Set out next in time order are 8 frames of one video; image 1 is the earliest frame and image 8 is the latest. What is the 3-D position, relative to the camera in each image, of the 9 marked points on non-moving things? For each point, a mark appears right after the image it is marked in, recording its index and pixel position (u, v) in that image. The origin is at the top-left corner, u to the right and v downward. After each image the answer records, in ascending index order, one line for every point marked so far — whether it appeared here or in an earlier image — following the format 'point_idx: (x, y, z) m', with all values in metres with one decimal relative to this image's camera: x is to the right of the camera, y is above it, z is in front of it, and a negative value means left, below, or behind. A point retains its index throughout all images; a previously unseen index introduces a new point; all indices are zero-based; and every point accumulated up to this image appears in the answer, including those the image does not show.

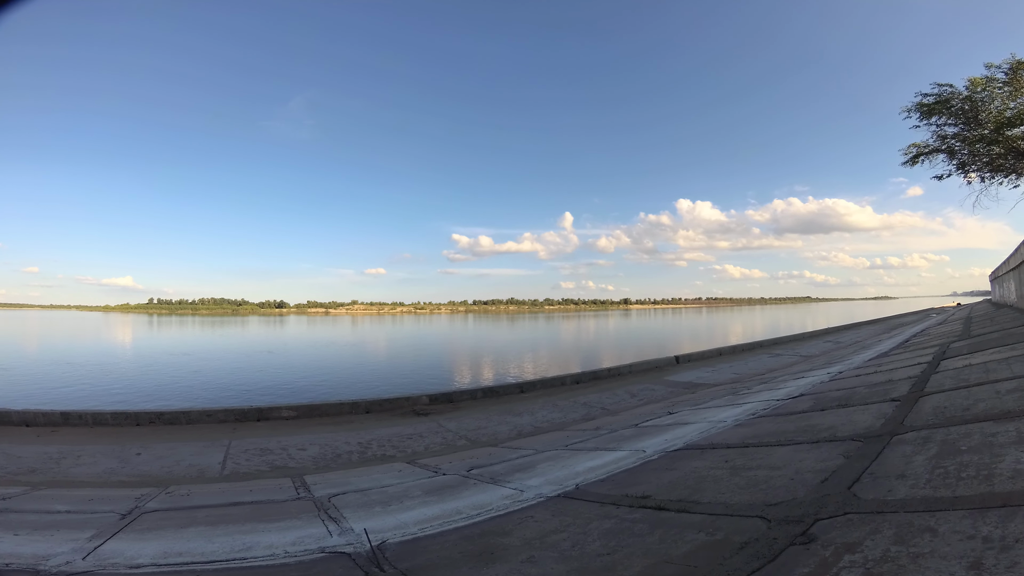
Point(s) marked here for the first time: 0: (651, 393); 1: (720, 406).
0: (+3.9, -2.9, +12.9) m
1: (+3.5, -2.0, +7.9) m
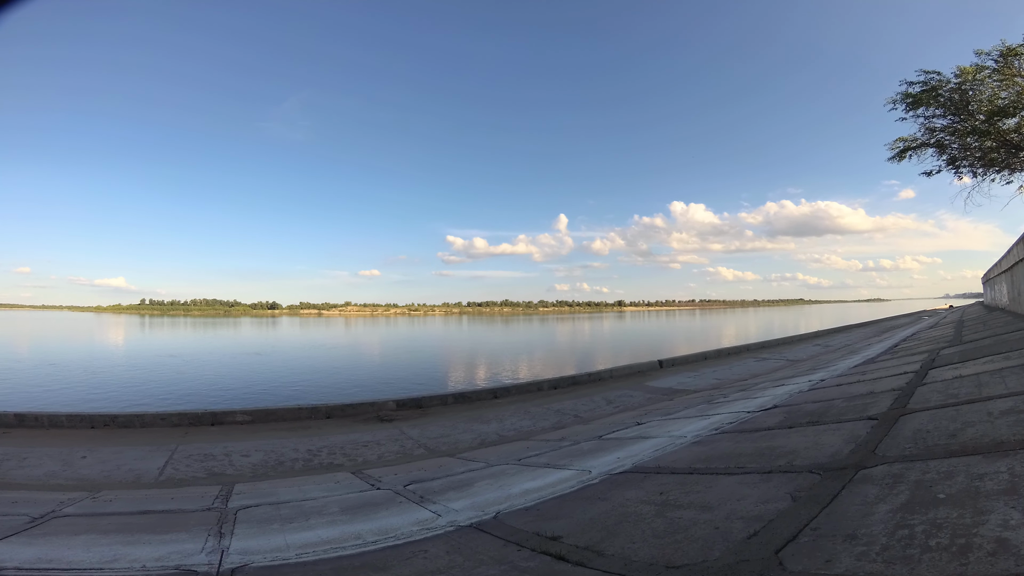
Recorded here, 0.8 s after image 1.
0: (+3.1, -2.9, +12.3) m
1: (+2.8, -2.0, +7.4) m
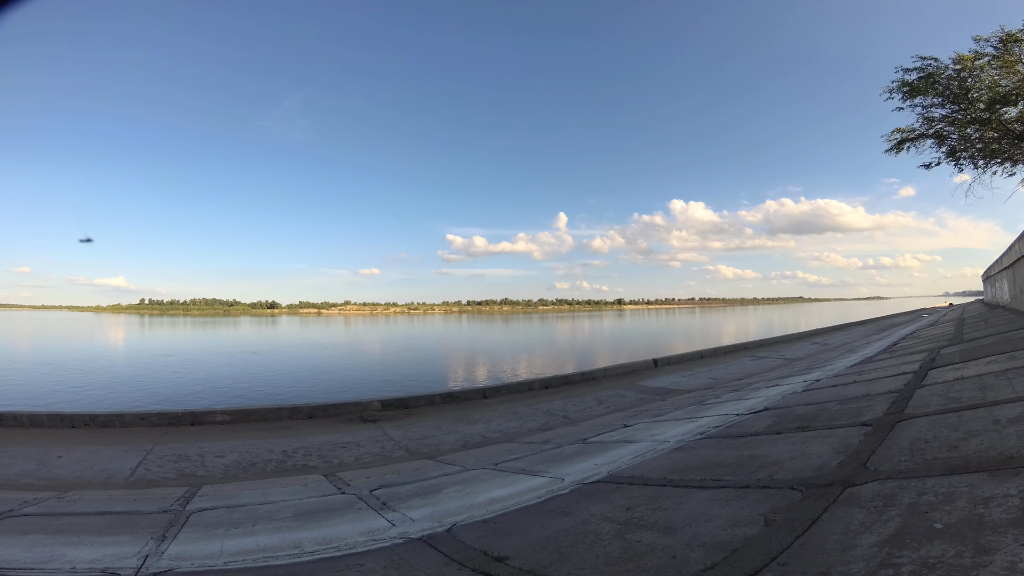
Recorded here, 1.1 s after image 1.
0: (+4.1, -2.9, +13.2) m
1: (+3.8, -2.0, +8.3) m
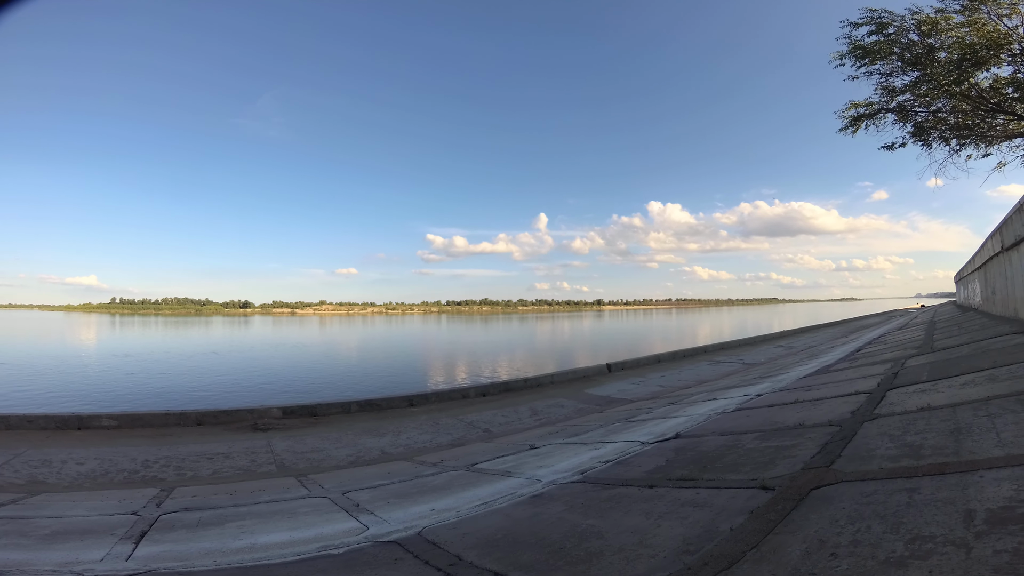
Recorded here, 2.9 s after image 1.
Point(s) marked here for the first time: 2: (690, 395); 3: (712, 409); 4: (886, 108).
0: (+2.3, -2.9, +12.1) m
1: (+2.1, -2.0, +7.1) m
2: (+3.7, -2.2, +10.0) m
3: (+3.0, -1.8, +7.0) m
4: (+7.3, +3.4, +9.3) m
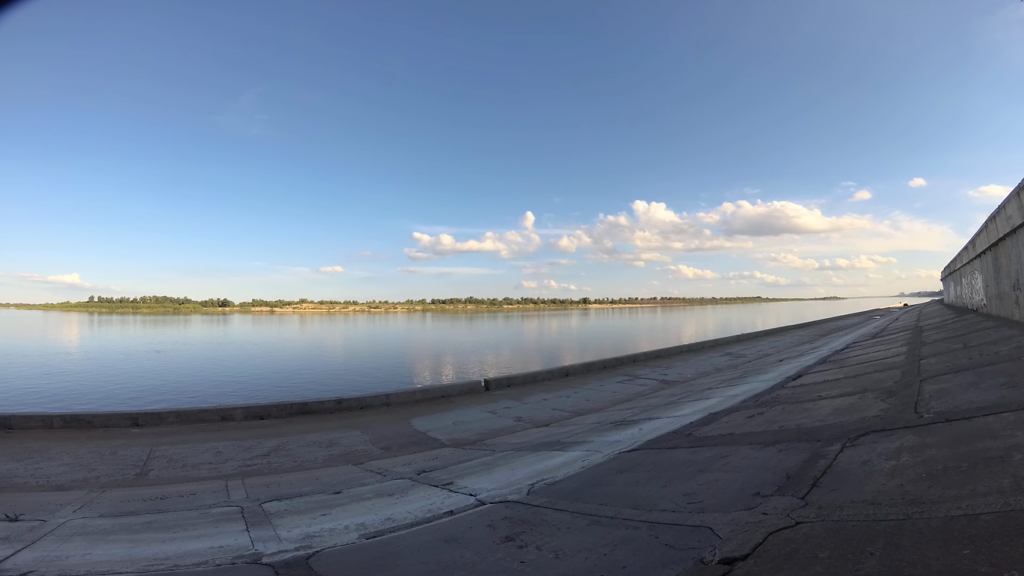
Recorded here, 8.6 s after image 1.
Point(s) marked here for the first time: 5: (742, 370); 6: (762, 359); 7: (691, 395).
0: (+2.5, -2.9, +12.8) m
1: (+2.5, -2.0, +7.8) m
2: (+4.0, -2.2, +10.7) m
3: (+3.4, -1.8, +7.7) m
4: (+7.6, +3.4, +10.1) m
5: (+6.9, -2.5, +14.3) m
6: (+9.3, -2.7, +17.9) m
7: (+3.2, -2.0, +8.8) m
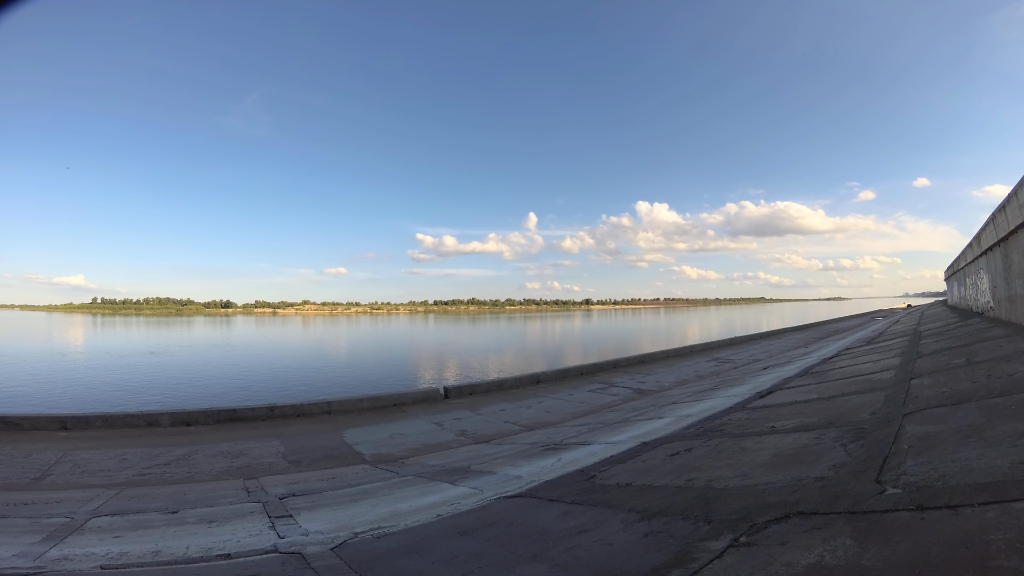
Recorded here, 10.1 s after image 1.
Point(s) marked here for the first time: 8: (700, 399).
0: (+1.8, -2.9, +12.0) m
1: (+1.8, -2.0, +7.0) m
2: (+3.3, -2.3, +9.9) m
3: (+2.6, -1.8, +6.9) m
4: (+6.9, +3.4, +9.3) m
5: (+6.2, -2.5, +13.5) m
6: (+8.7, -2.7, +17.0) m
7: (+2.5, -2.0, +8.0) m
8: (+3.4, -2.0, +8.6) m
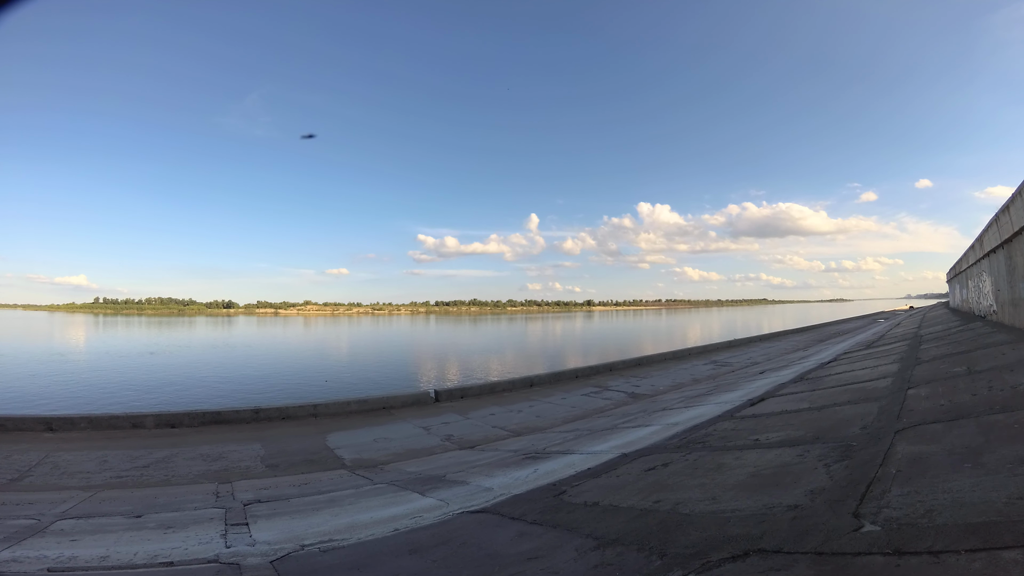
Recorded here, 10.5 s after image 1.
0: (+3.3, -3.0, +13.7) m
1: (+3.3, -2.1, +8.7) m
2: (+4.9, -2.4, +11.6) m
3: (+4.2, -1.9, +8.6) m
4: (+8.4, +3.3, +11.0) m
5: (+7.7, -2.6, +15.2) m
6: (+10.2, -2.8, +18.7) m
7: (+4.0, -2.1, +9.7) m
8: (+5.0, -2.1, +10.3) m
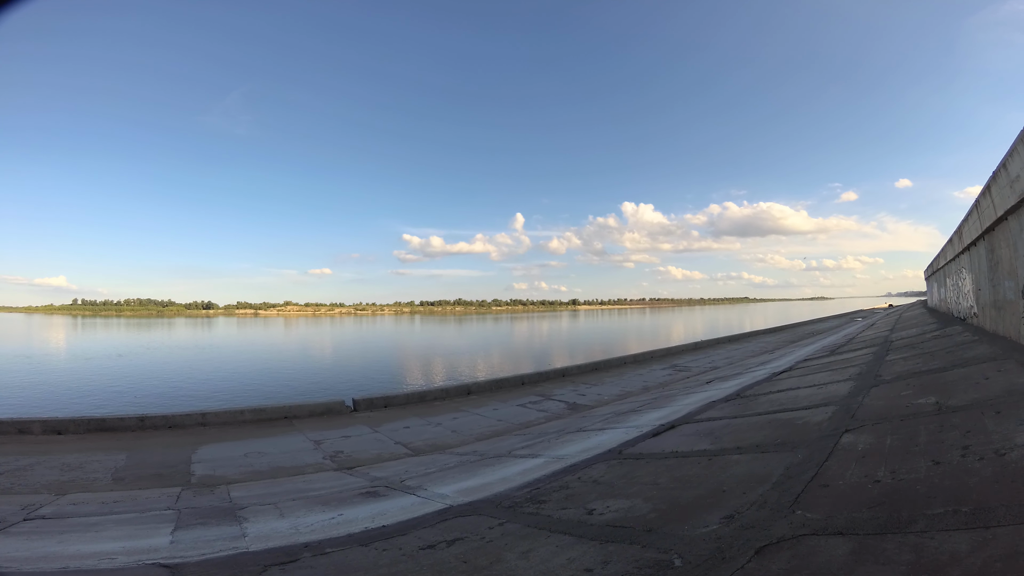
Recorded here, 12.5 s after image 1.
0: (+1.7, -3.0, +12.5) m
1: (+1.8, -2.0, +7.5) m
2: (+3.3, -2.3, +10.4) m
3: (+2.7, -1.8, +7.4) m
4: (+6.8, +3.4, +9.9) m
5: (+6.0, -2.5, +14.1) m
6: (+8.4, -2.7, +17.7) m
7: (+2.5, -2.1, +8.5) m
8: (+3.4, -2.0, +9.1) m
